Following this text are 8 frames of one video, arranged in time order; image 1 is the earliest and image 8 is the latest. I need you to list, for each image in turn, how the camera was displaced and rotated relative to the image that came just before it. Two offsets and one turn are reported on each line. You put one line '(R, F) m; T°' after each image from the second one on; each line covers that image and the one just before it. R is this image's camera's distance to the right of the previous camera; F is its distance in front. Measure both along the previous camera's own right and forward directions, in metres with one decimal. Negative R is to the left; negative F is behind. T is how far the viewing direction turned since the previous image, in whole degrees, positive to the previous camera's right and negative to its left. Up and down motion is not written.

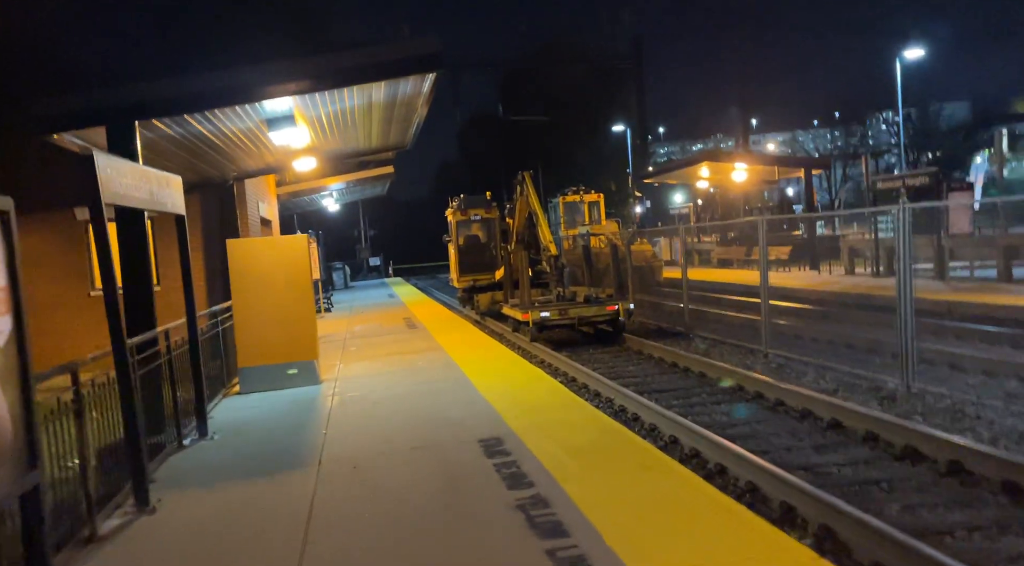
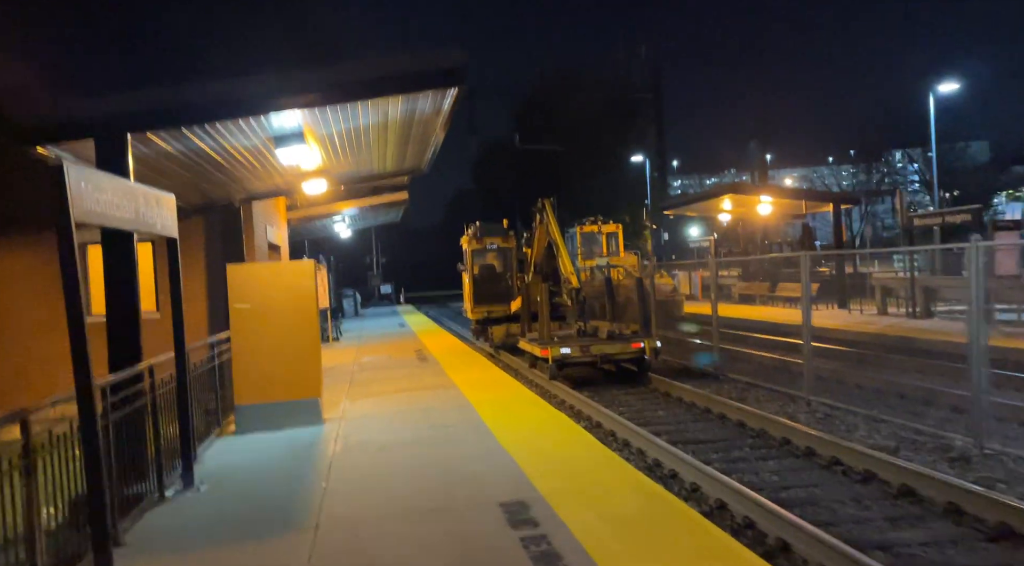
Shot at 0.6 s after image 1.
(-0.2, +0.9) m; -1°
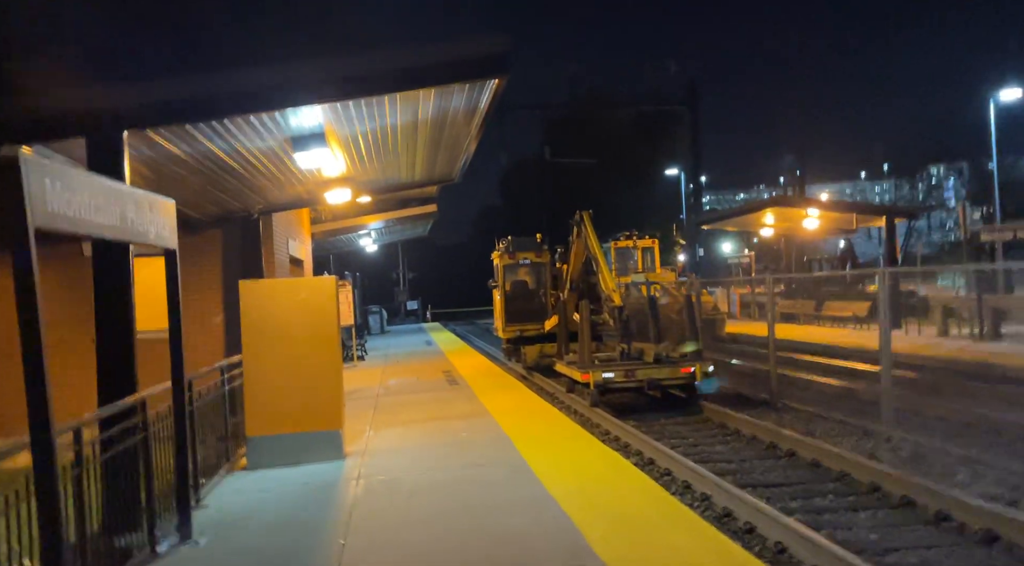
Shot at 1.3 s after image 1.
(-0.2, +1.1) m; -2°
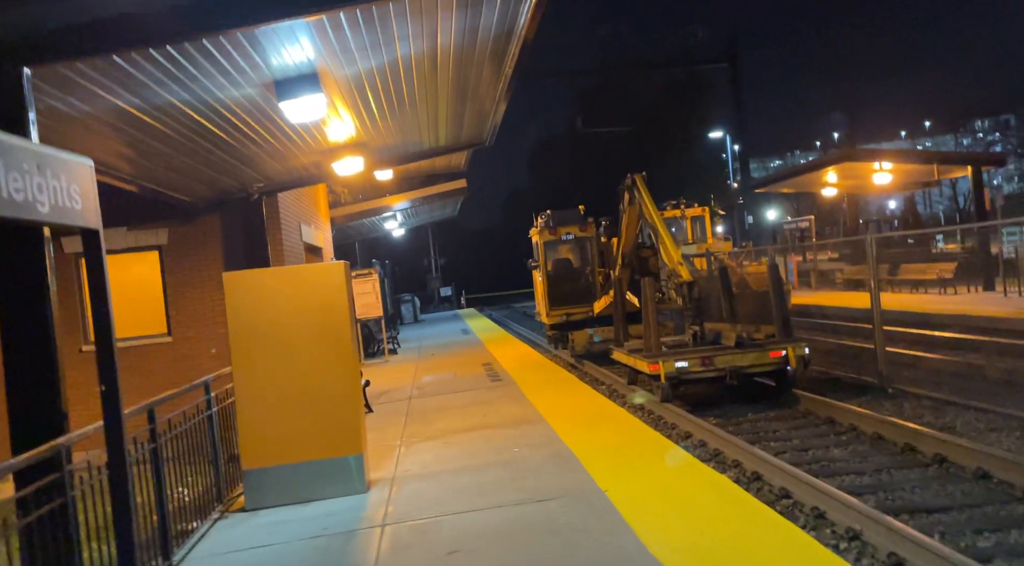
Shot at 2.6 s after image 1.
(-0.2, +2.0) m; -3°
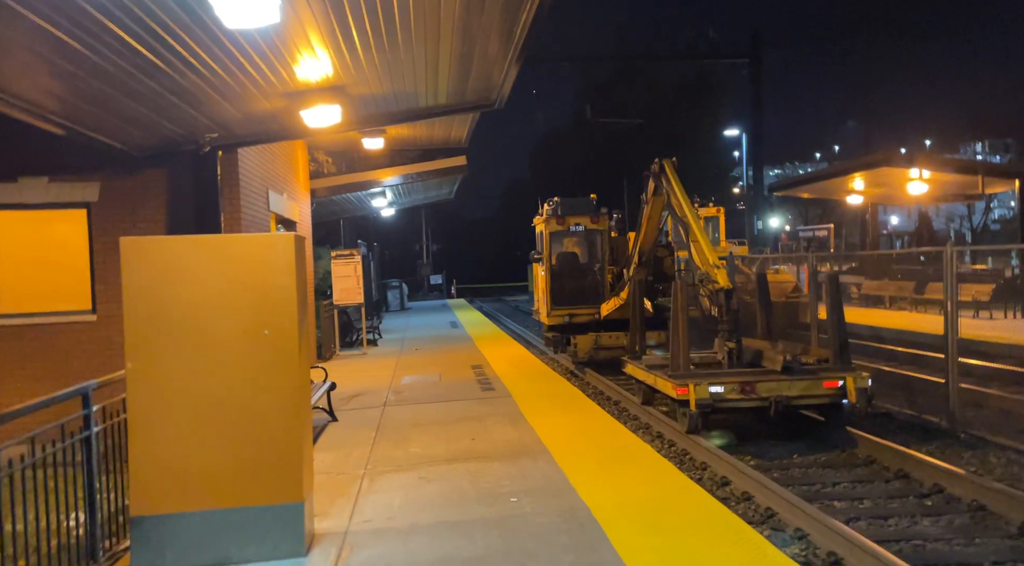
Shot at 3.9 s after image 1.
(-0.1, +2.0) m; +1°
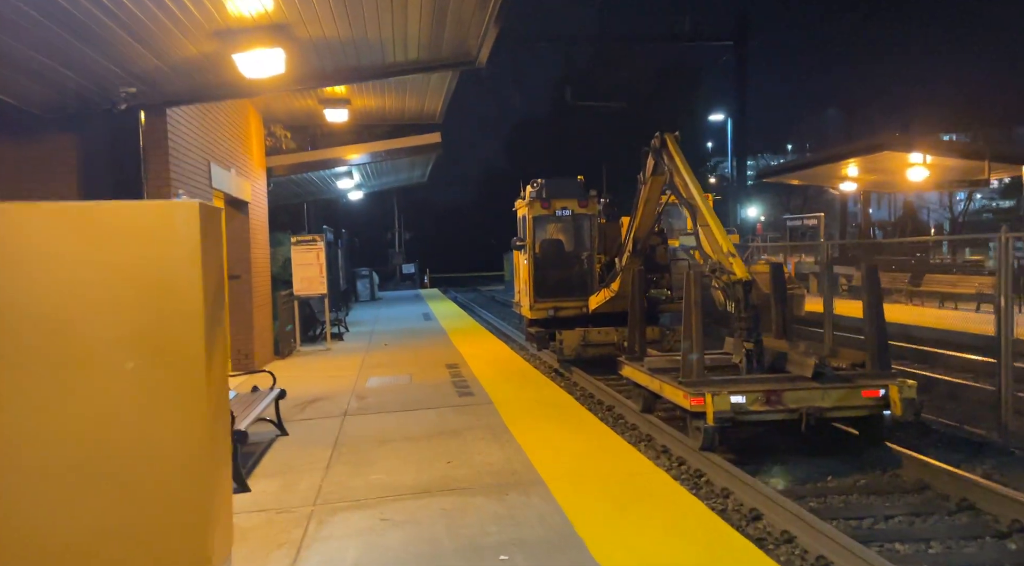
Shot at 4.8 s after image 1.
(-0.1, +1.4) m; +2°
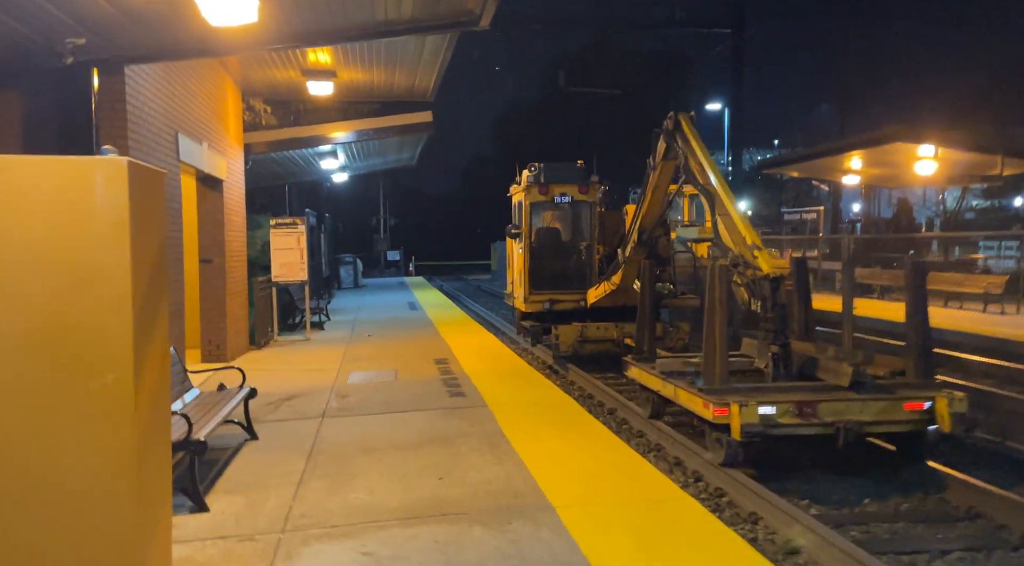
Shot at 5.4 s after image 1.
(-0.2, +0.9) m; +1°
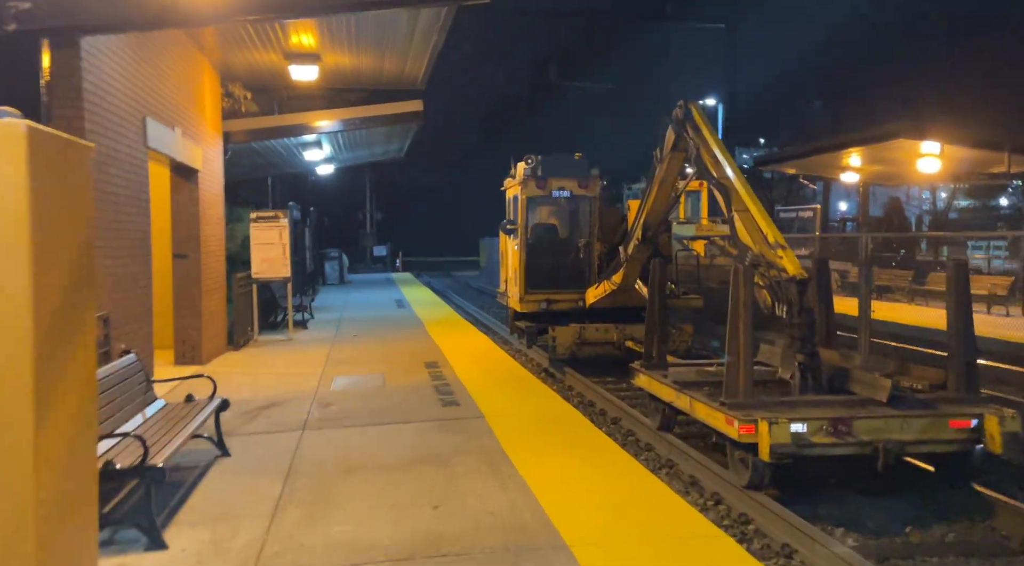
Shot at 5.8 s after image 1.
(-0.1, +0.7) m; +1°
